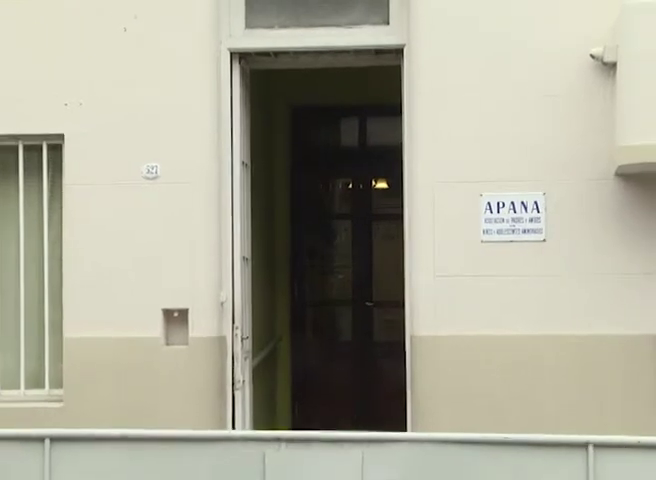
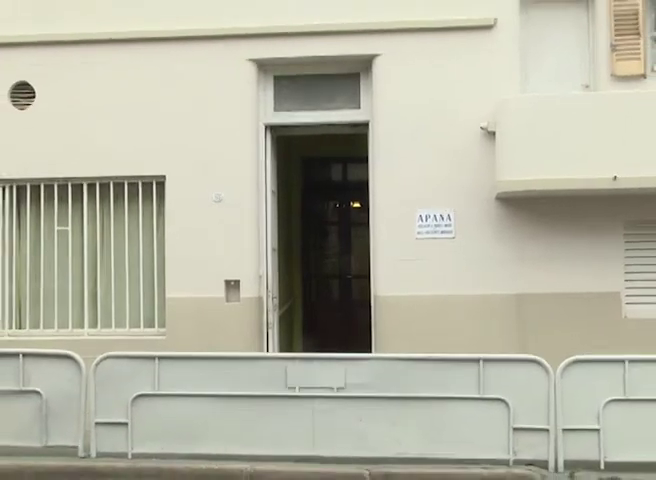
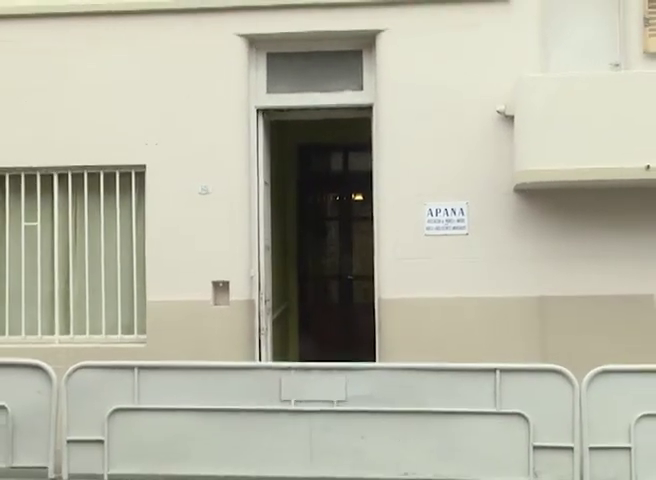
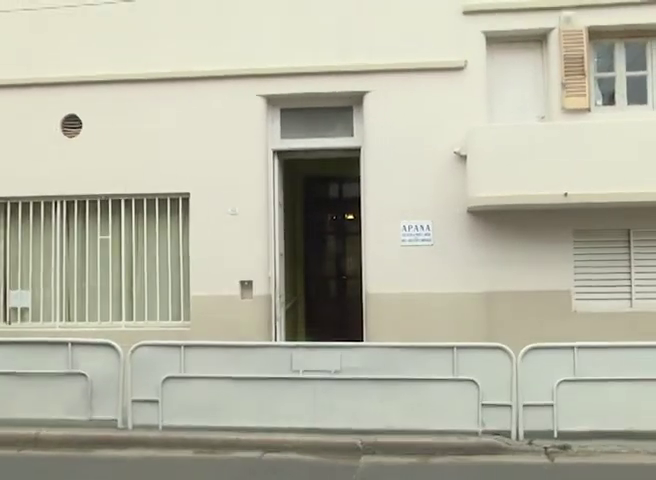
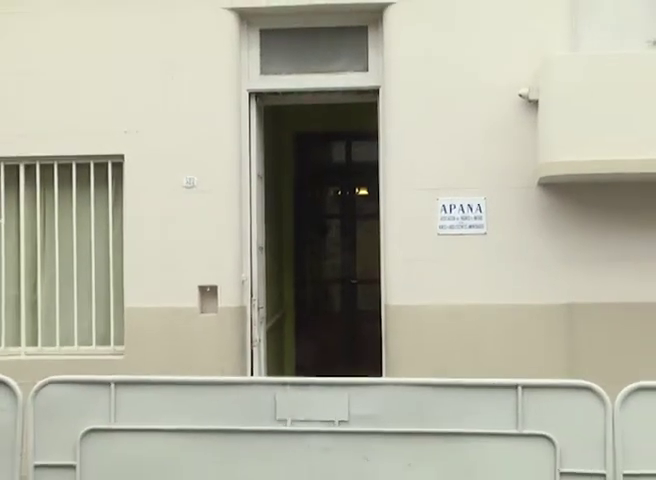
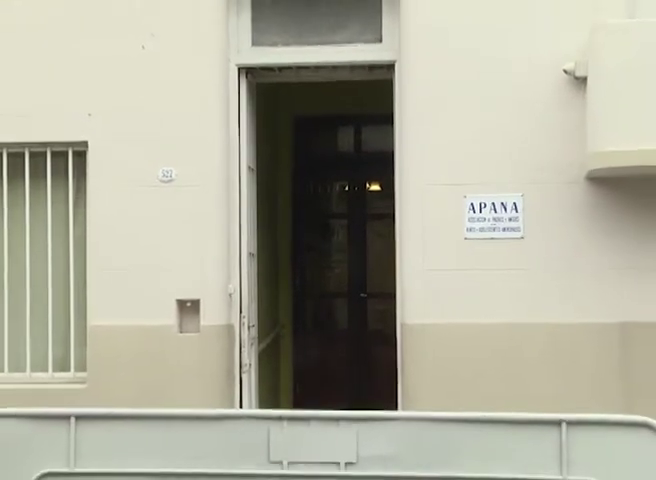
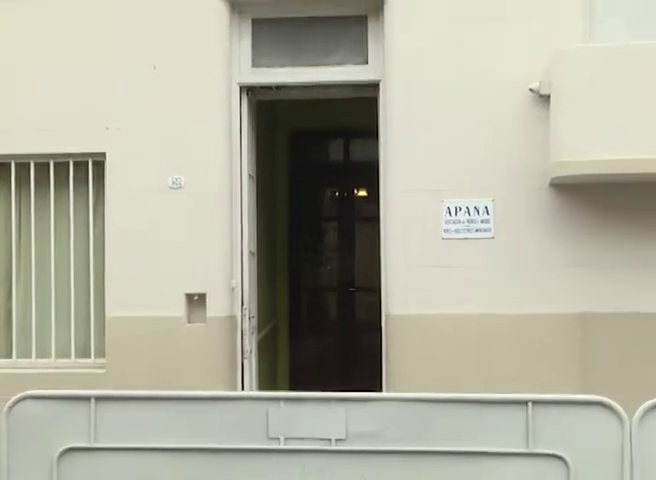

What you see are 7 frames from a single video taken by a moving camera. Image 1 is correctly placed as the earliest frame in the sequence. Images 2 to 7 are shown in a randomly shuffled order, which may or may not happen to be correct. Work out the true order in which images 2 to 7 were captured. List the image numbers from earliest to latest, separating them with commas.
6, 7, 5, 3, 2, 4
